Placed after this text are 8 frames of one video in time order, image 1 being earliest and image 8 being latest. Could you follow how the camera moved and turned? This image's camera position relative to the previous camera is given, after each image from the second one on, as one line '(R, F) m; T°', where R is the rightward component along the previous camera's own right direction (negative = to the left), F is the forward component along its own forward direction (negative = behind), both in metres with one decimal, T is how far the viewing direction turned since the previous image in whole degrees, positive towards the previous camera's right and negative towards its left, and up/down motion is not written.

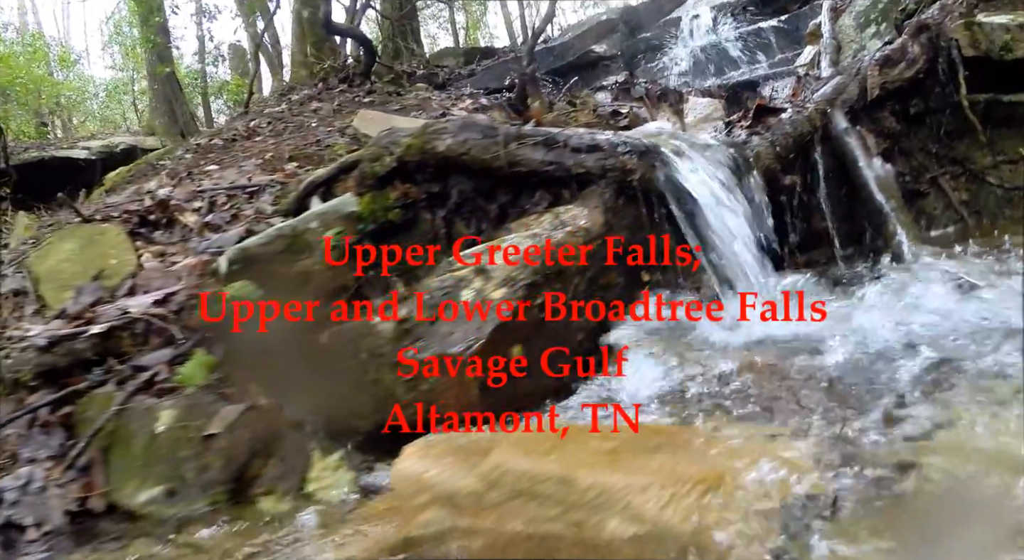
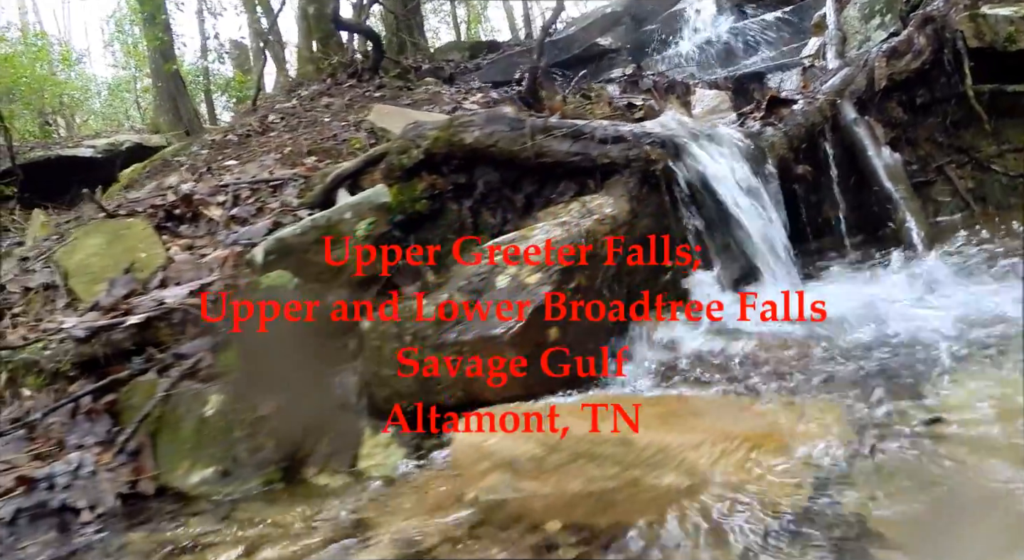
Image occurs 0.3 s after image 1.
(-0.1, -0.1) m; 0°
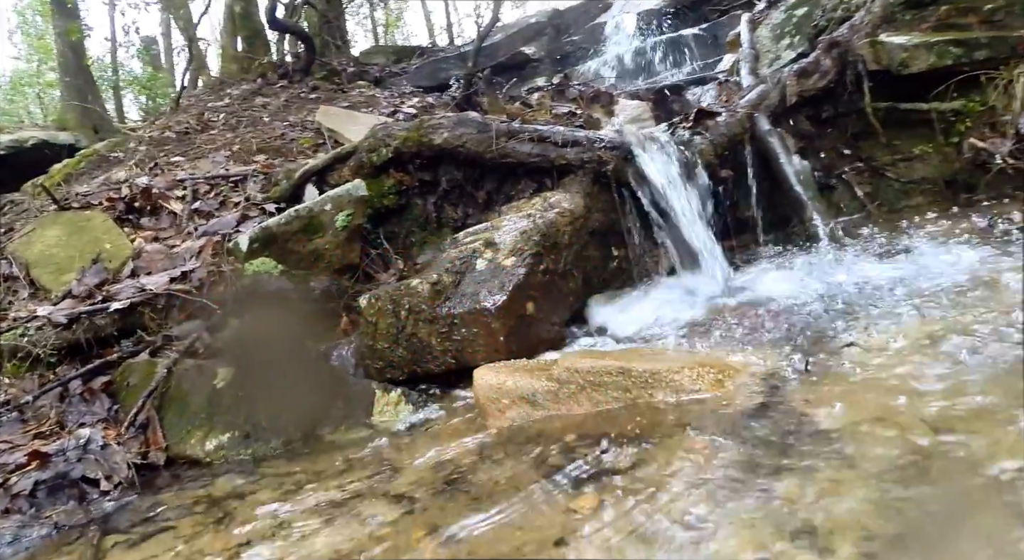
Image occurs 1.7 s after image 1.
(-0.2, -0.3) m; +7°
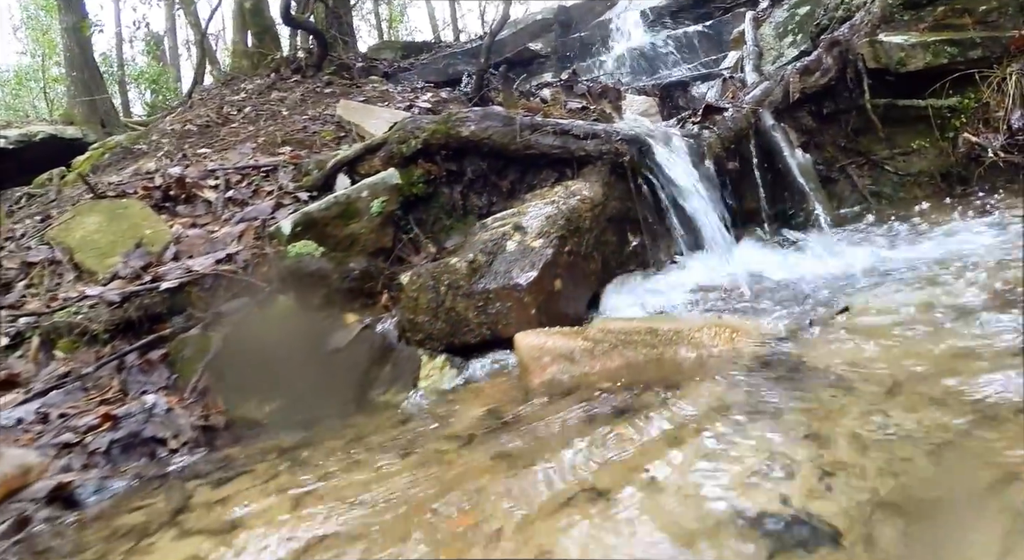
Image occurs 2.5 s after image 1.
(-0.1, -0.2) m; 0°
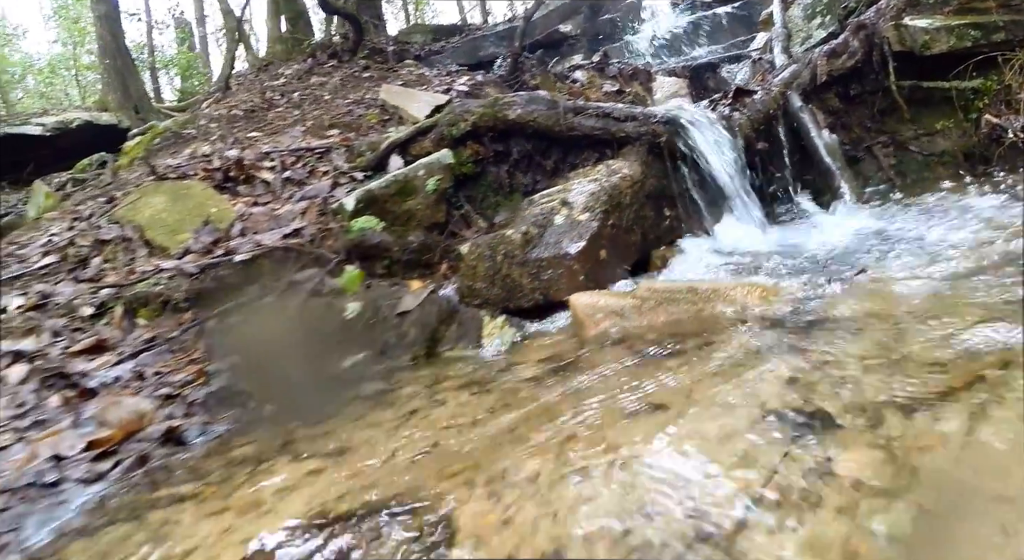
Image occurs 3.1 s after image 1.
(-0.1, -0.2) m; -2°
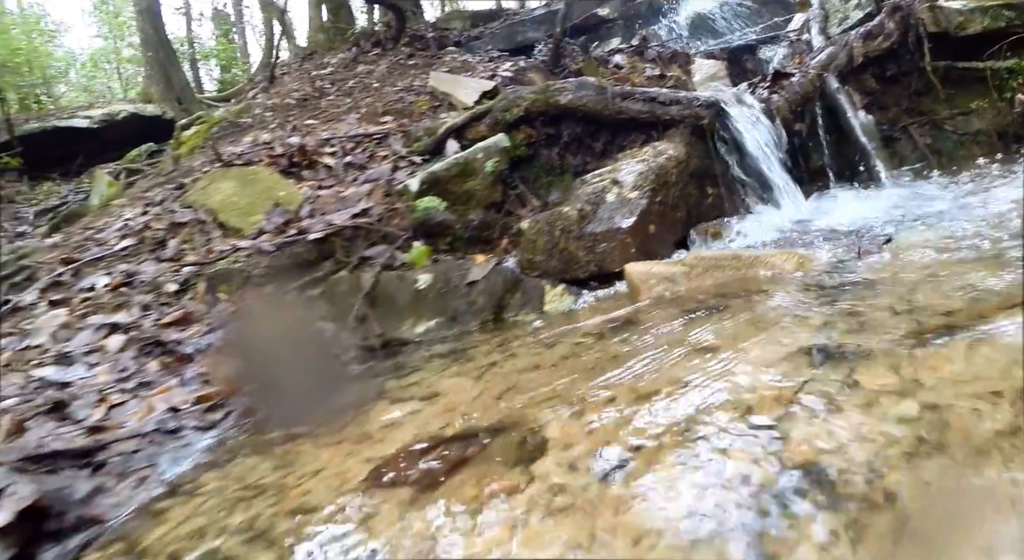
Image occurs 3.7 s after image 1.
(-0.1, -0.3) m; -3°
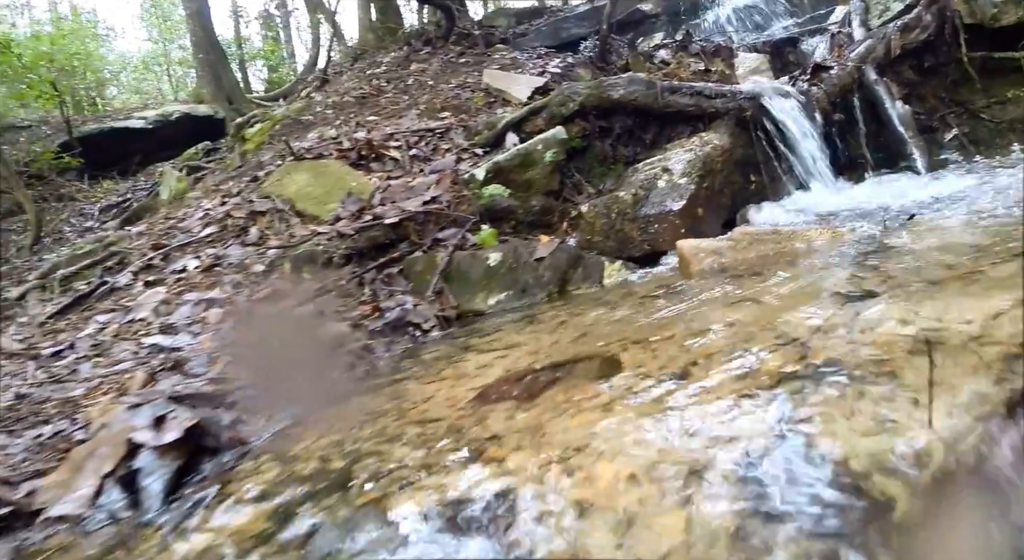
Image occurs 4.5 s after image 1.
(-0.1, -0.4) m; -3°
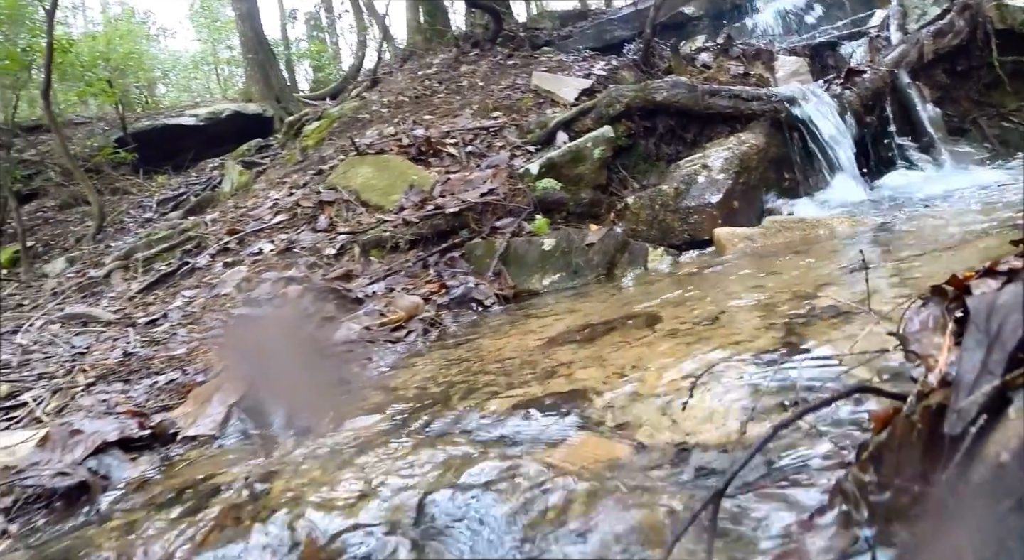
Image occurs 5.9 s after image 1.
(-0.1, -0.5) m; -3°
